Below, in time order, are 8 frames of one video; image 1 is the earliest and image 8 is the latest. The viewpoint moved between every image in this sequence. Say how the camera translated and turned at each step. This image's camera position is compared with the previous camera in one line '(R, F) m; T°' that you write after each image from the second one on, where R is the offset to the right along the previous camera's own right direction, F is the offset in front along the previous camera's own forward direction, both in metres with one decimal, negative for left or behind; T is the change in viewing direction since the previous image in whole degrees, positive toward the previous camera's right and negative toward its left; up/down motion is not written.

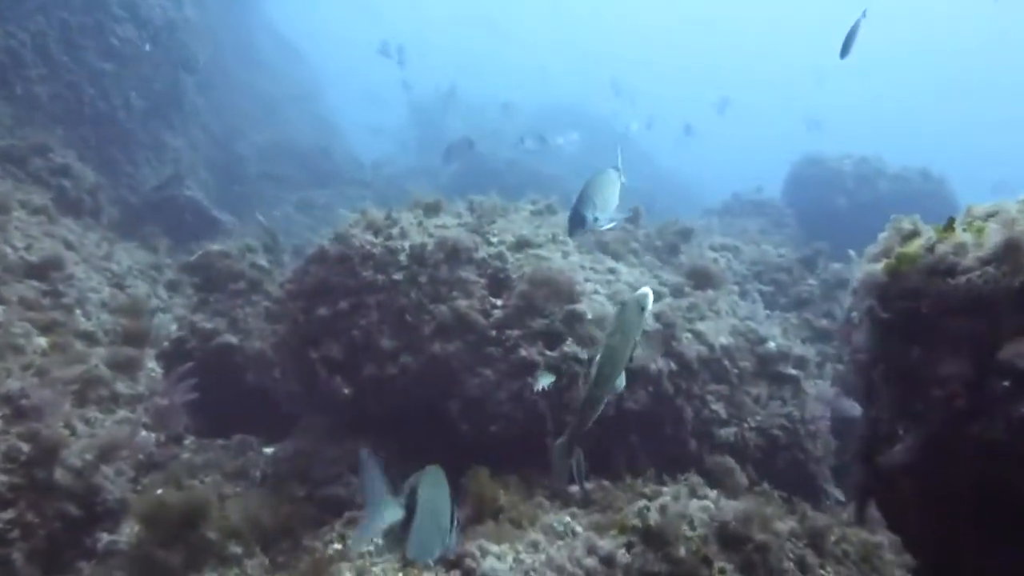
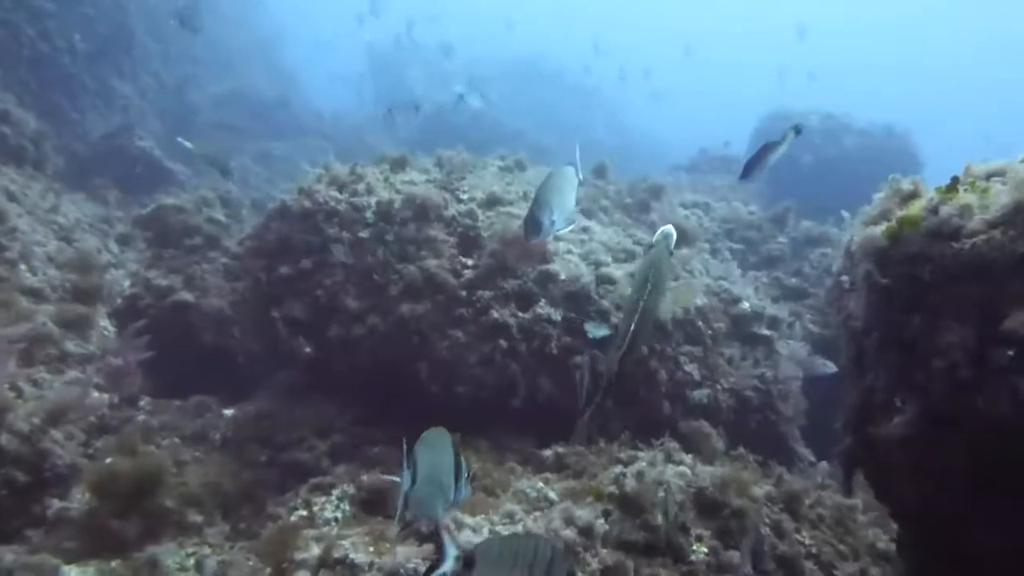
(-0.1, +0.2) m; +3°
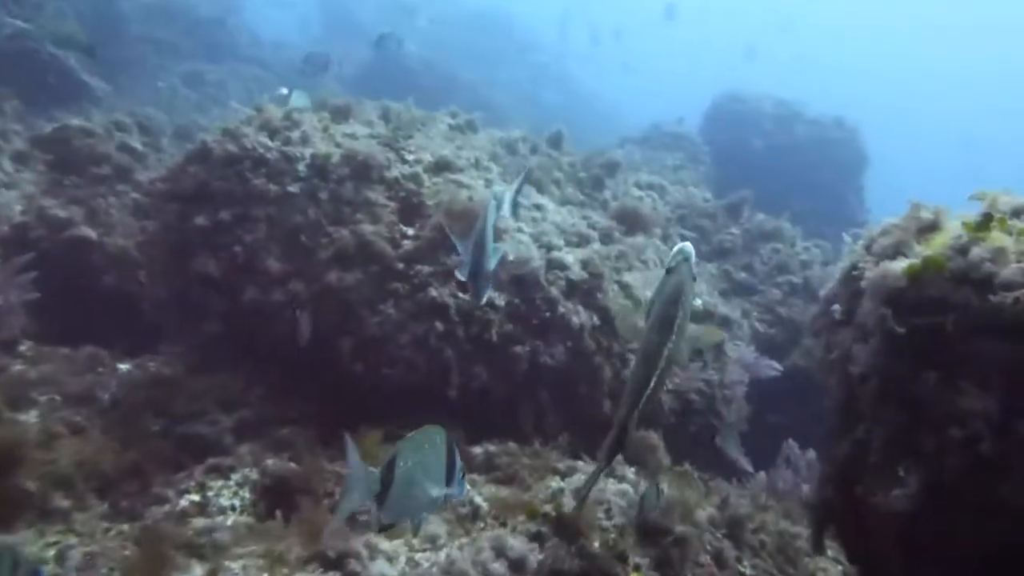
(-0.1, +0.6) m; +5°
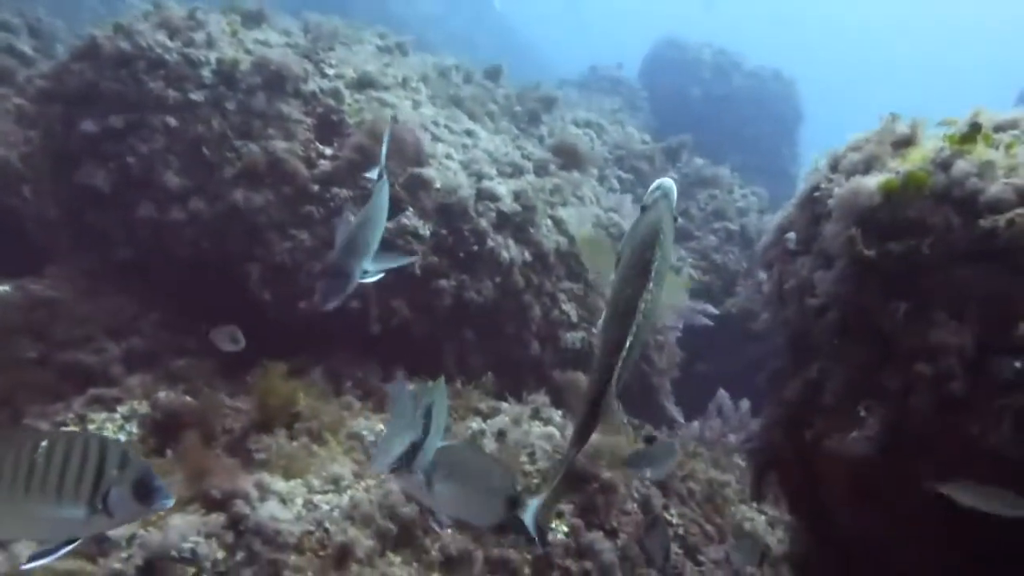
(0.0, +0.4) m; +5°
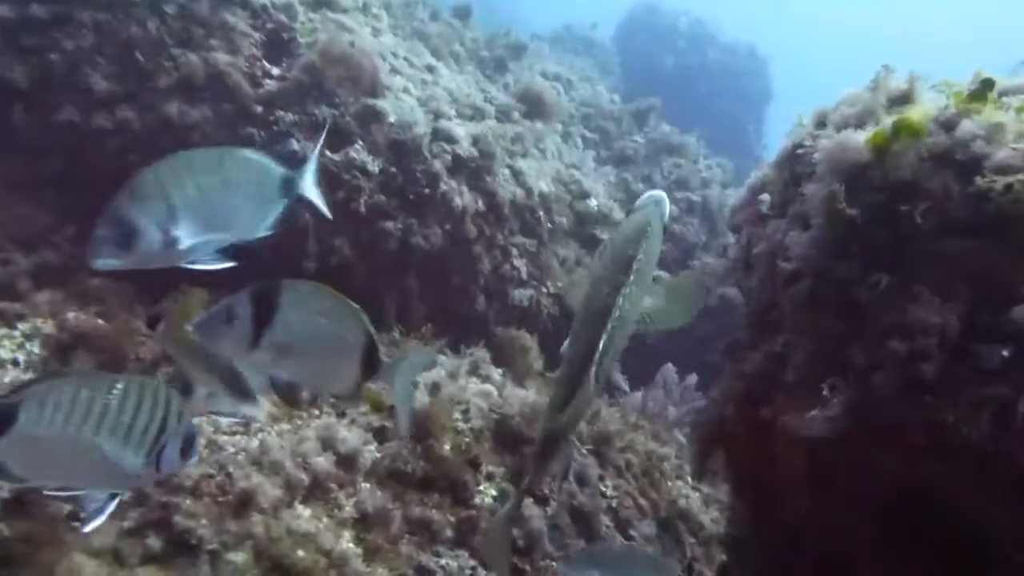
(0.0, +0.3) m; +3°
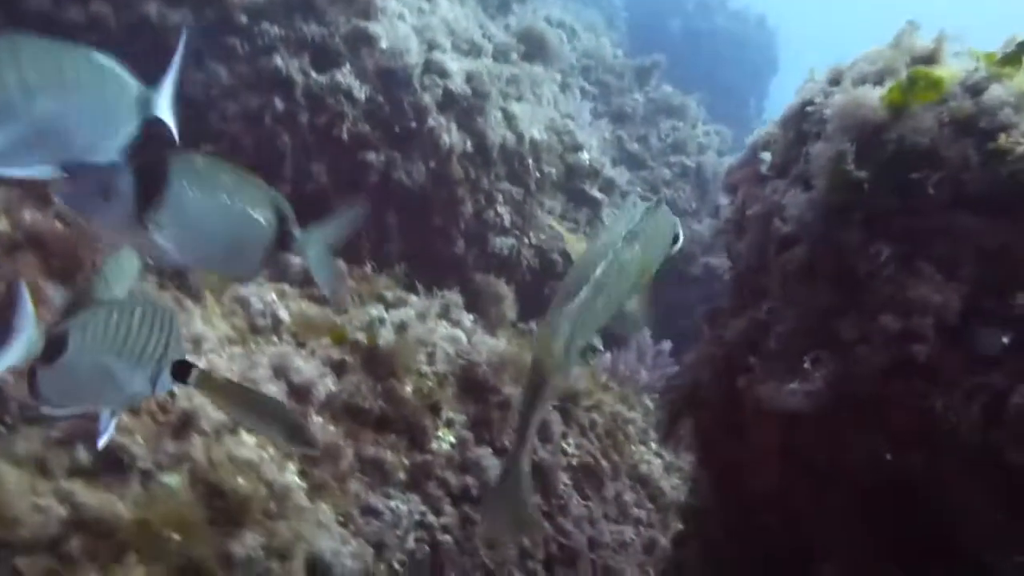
(0.0, +0.2) m; +1°
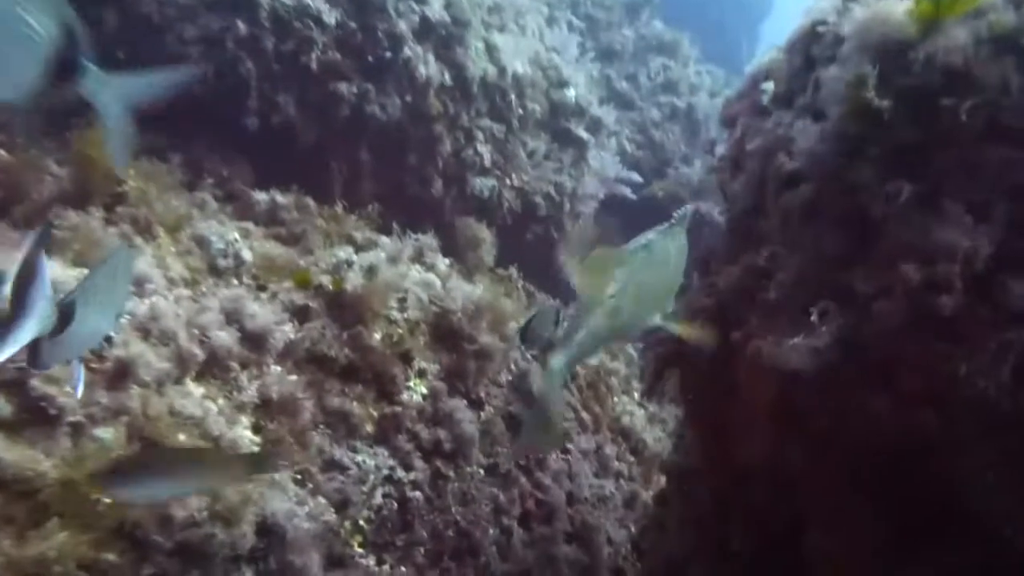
(0.0, +0.3) m; +1°
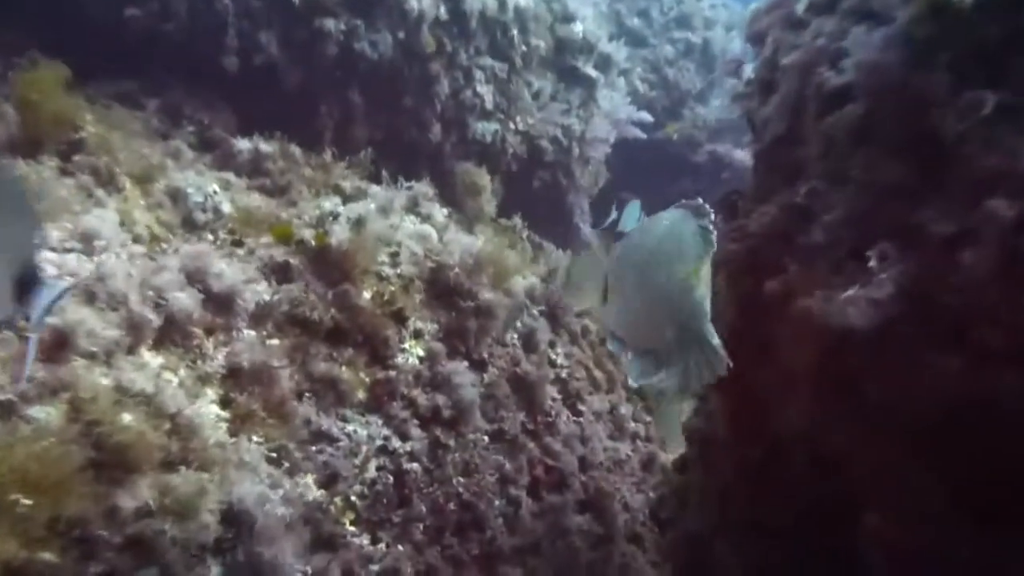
(0.0, +0.3) m; -1°
